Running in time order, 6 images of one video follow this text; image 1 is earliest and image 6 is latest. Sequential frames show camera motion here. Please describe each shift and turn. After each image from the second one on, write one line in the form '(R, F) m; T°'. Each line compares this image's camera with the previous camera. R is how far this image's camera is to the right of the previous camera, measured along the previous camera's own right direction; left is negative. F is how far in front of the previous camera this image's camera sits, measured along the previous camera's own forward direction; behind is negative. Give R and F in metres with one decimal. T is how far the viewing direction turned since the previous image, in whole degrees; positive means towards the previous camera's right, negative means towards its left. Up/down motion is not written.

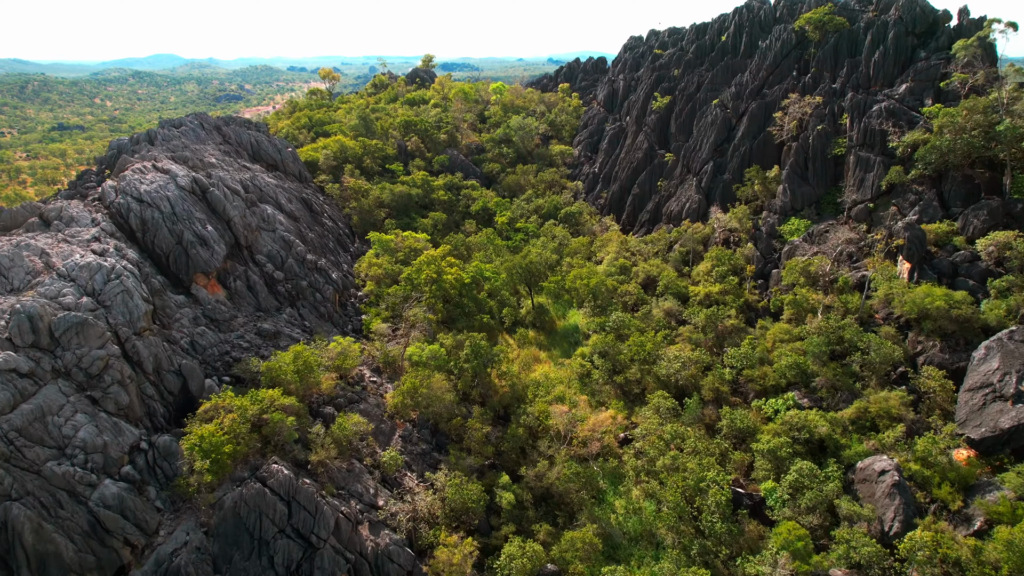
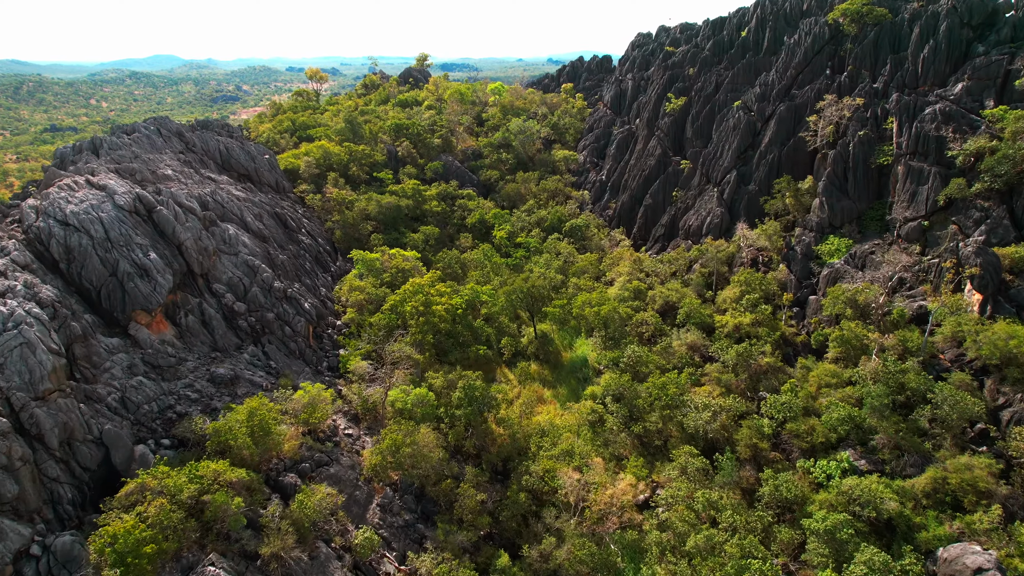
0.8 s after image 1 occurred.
(0.0, +4.9) m; 0°
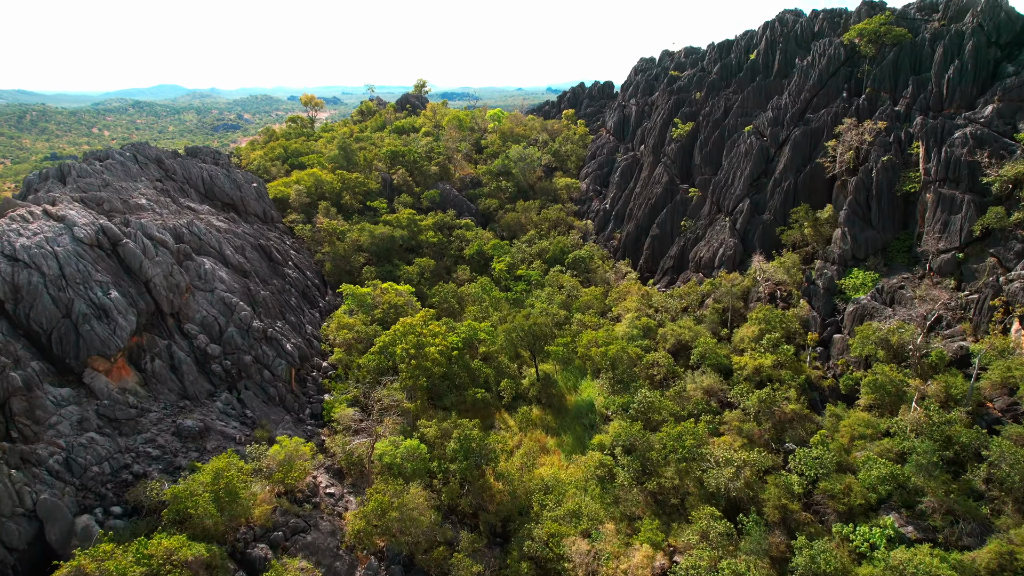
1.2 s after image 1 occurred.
(0.0, +2.6) m; 0°
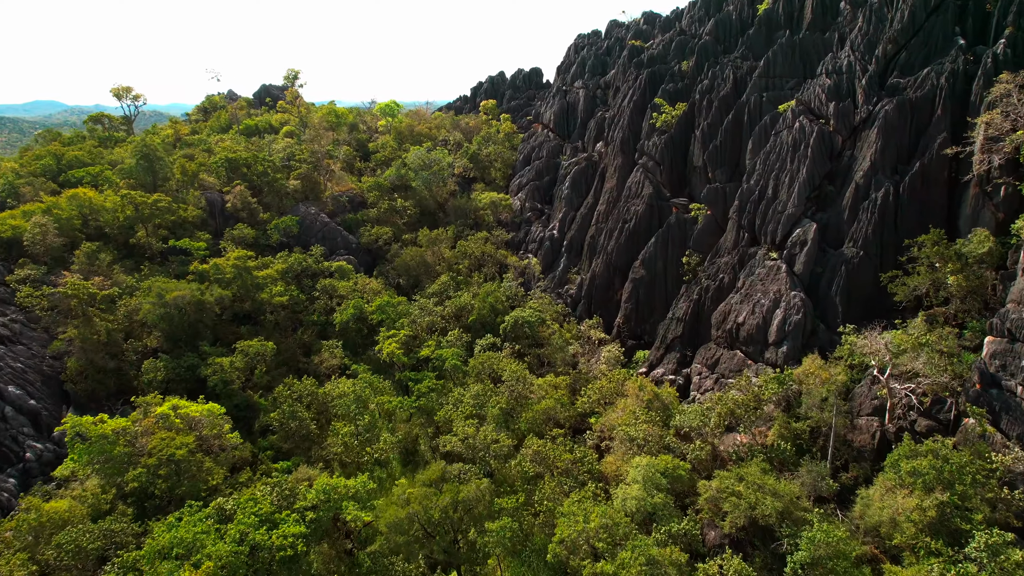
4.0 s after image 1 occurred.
(+0.7, +18.1) m; +7°
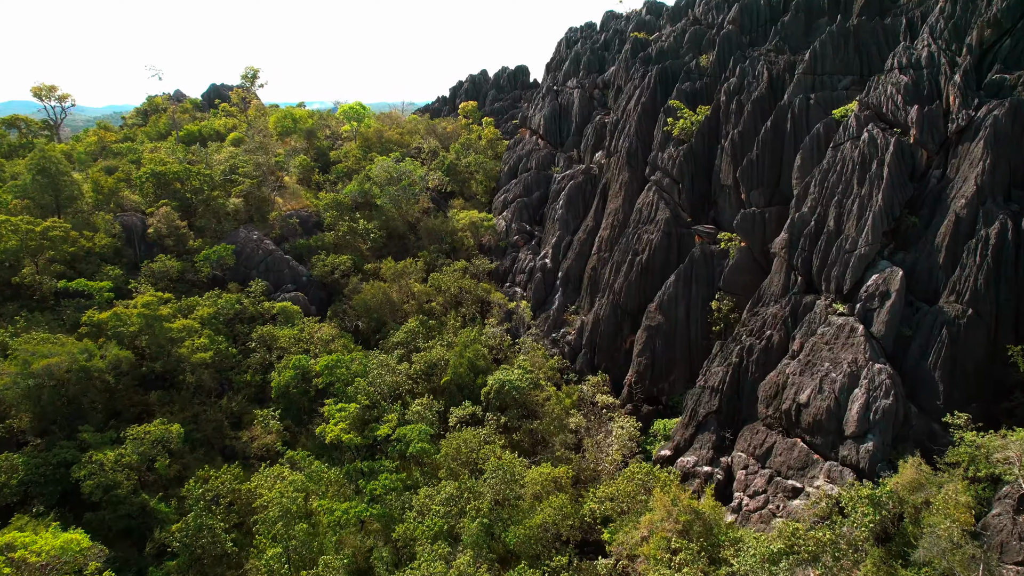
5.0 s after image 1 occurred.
(+0.1, +6.1) m; +1°
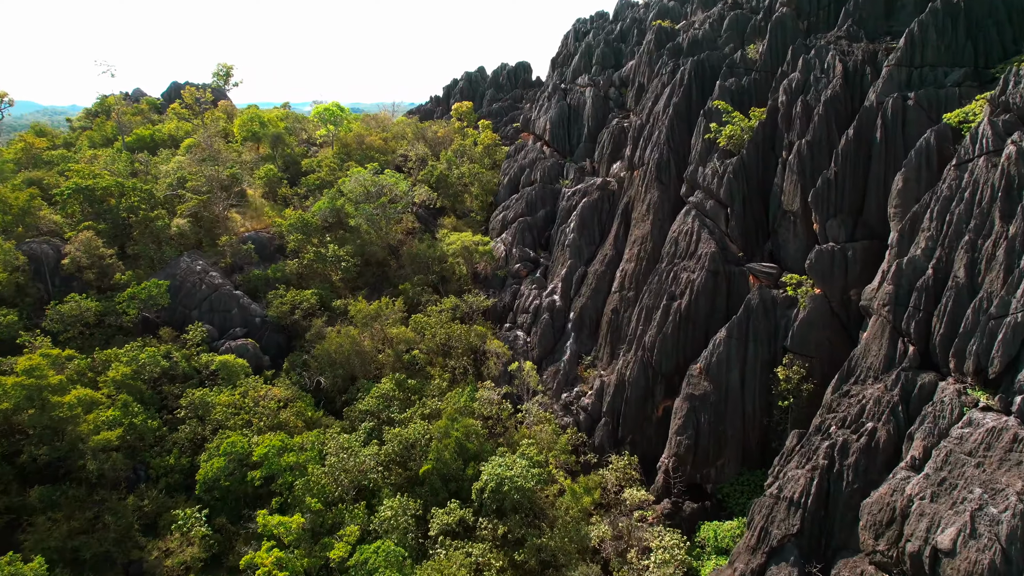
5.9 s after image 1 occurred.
(0.0, +5.6) m; 0°
